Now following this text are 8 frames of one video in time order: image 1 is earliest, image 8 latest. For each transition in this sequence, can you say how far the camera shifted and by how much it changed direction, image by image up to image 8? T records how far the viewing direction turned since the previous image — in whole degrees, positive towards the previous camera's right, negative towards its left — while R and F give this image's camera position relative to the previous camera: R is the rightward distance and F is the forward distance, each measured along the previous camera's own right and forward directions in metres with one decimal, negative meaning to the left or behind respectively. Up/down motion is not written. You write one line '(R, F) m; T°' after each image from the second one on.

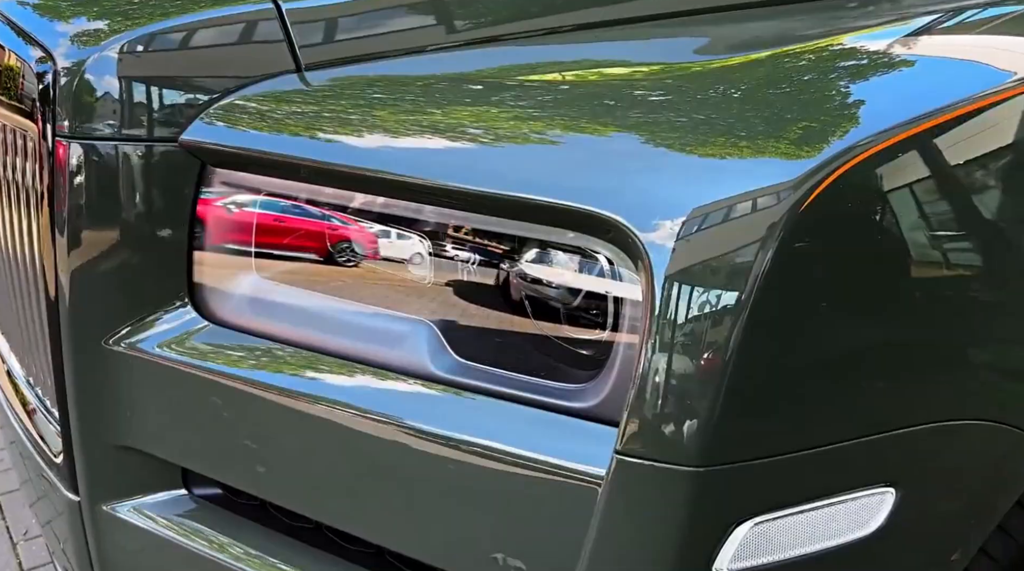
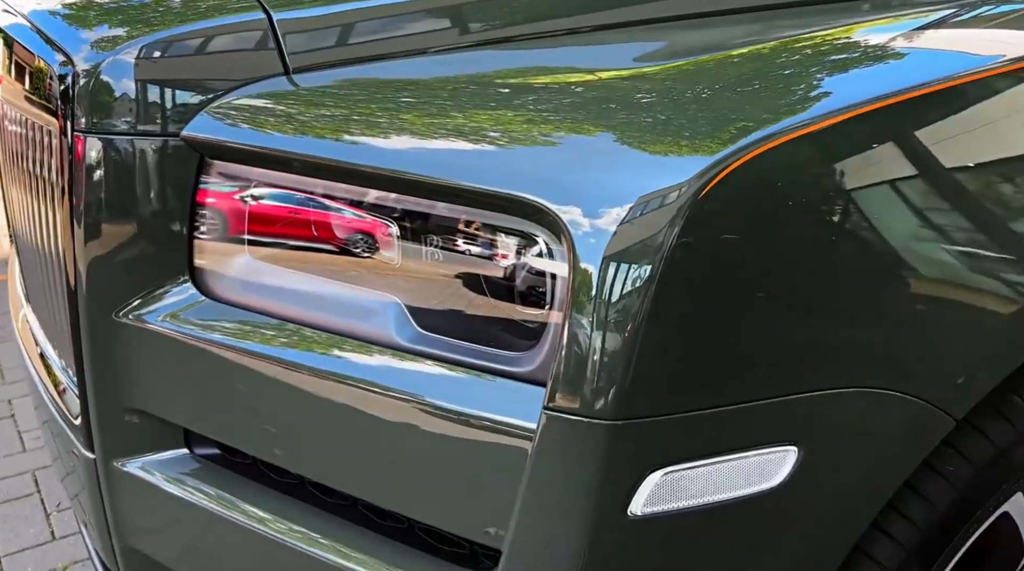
(+0.1, -0.1) m; -2°
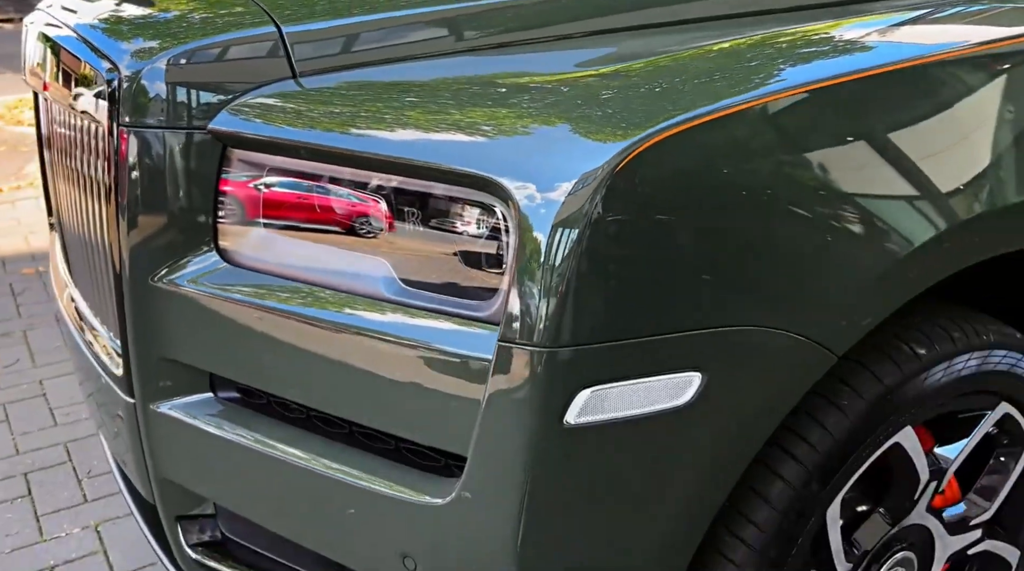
(+0.1, -0.2) m; -1°
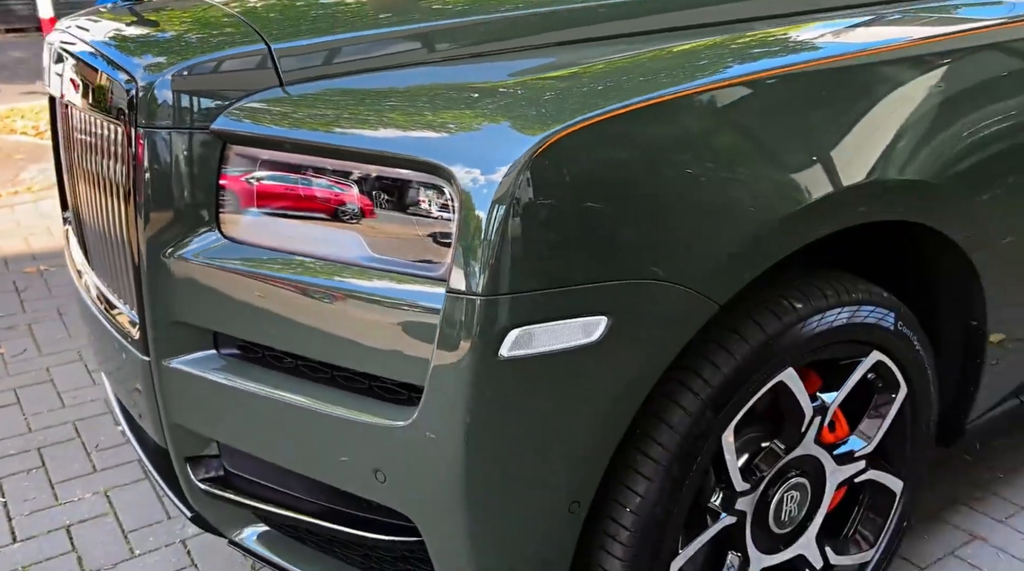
(+0.1, -0.3) m; +1°
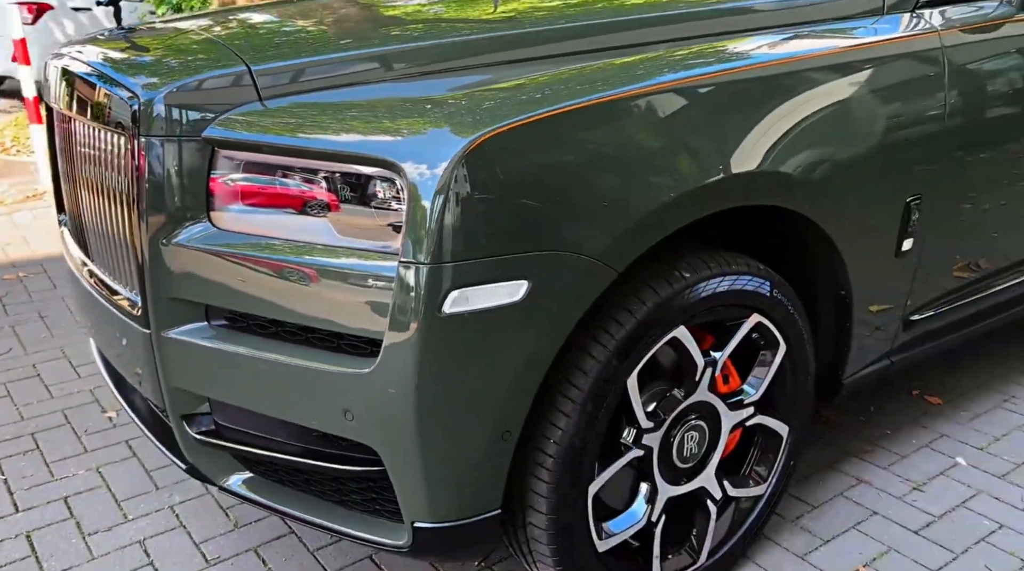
(0.0, -0.4) m; +2°
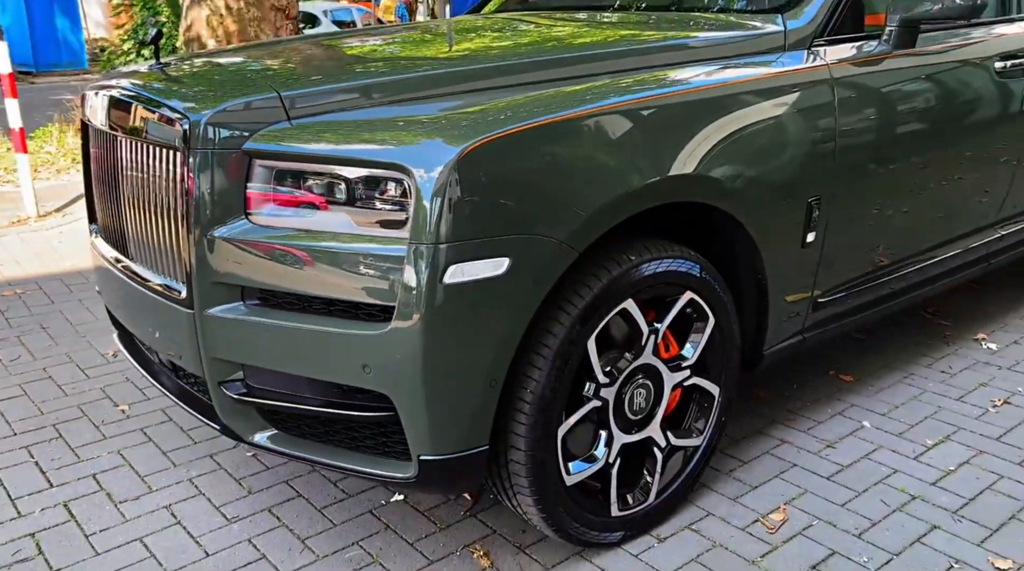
(-0.1, -0.5) m; +3°
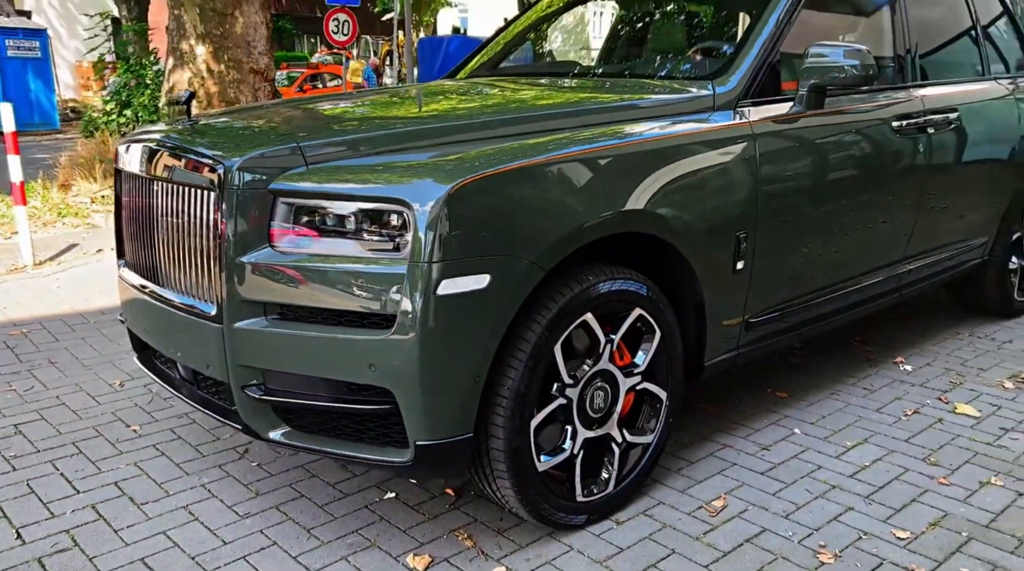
(-0.1, -0.5) m; +2°
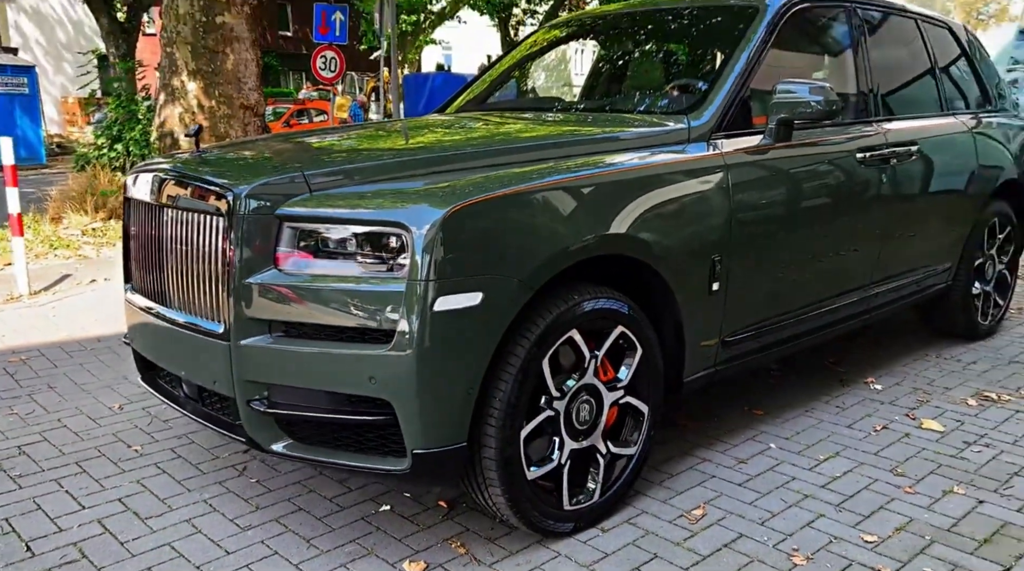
(0.0, -0.2) m; +1°
